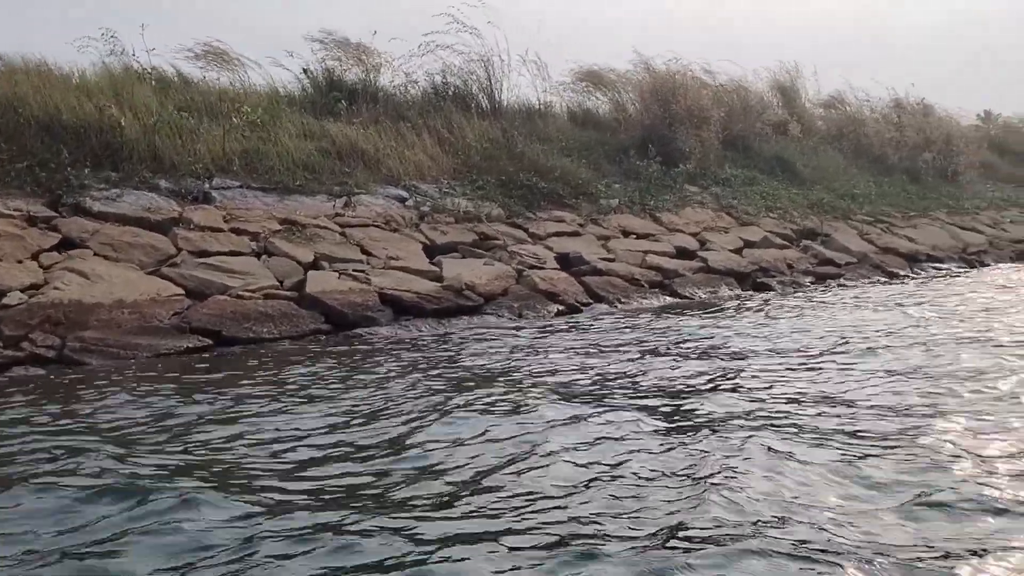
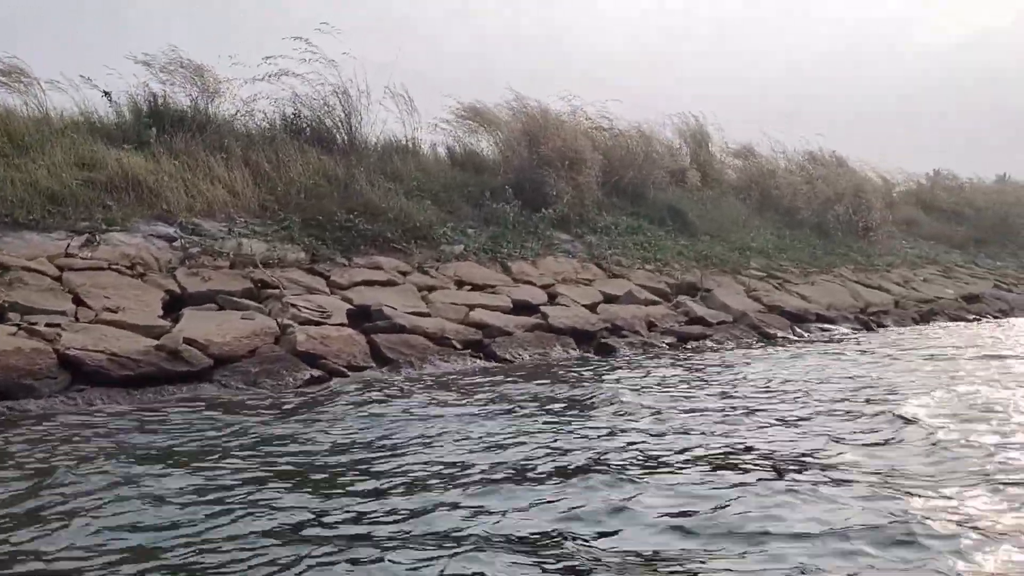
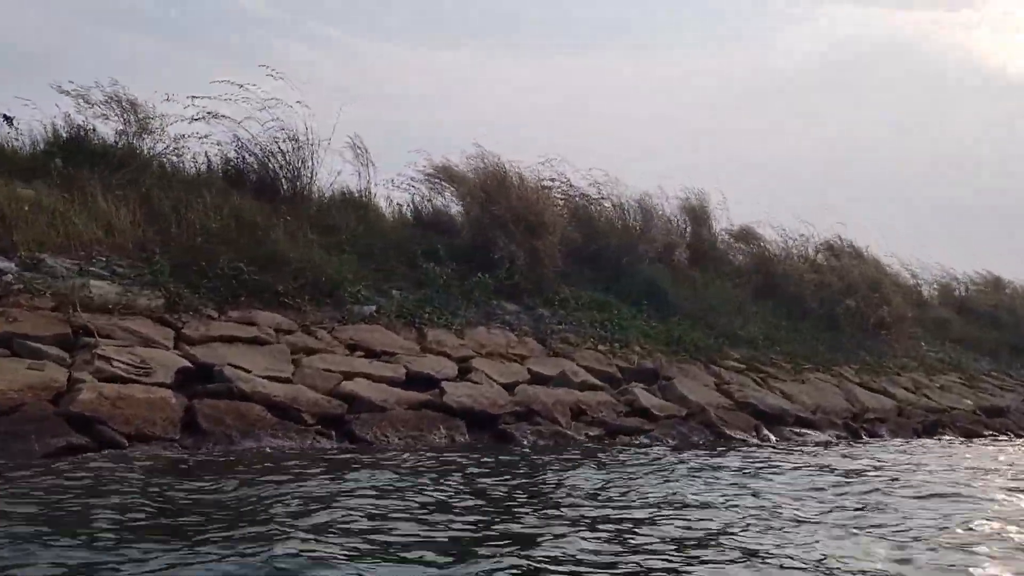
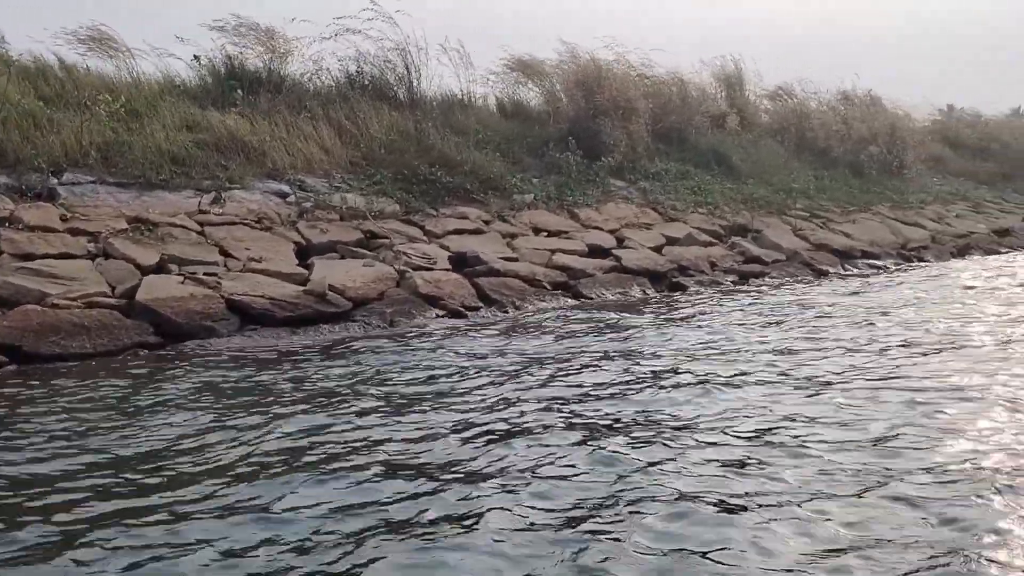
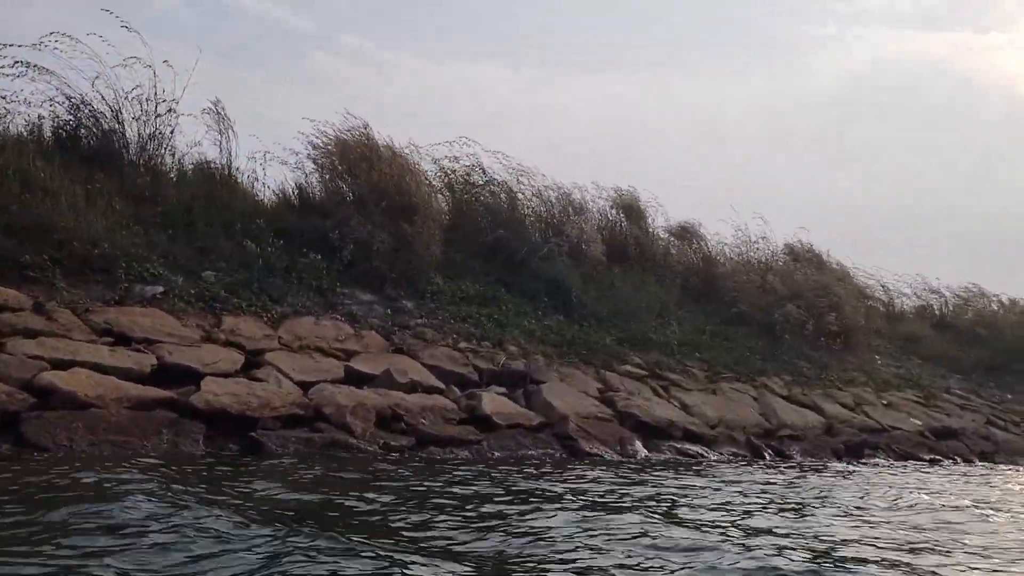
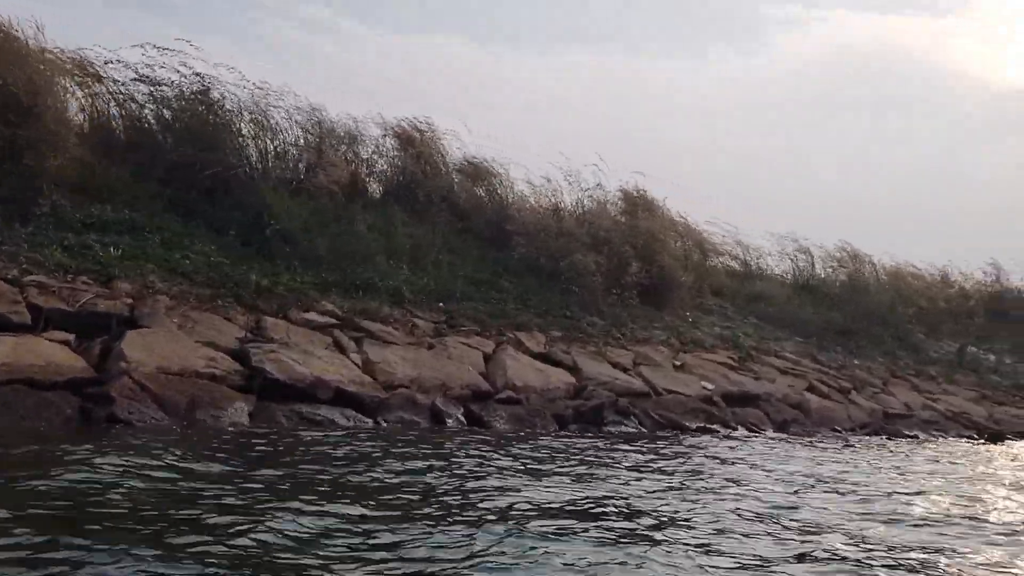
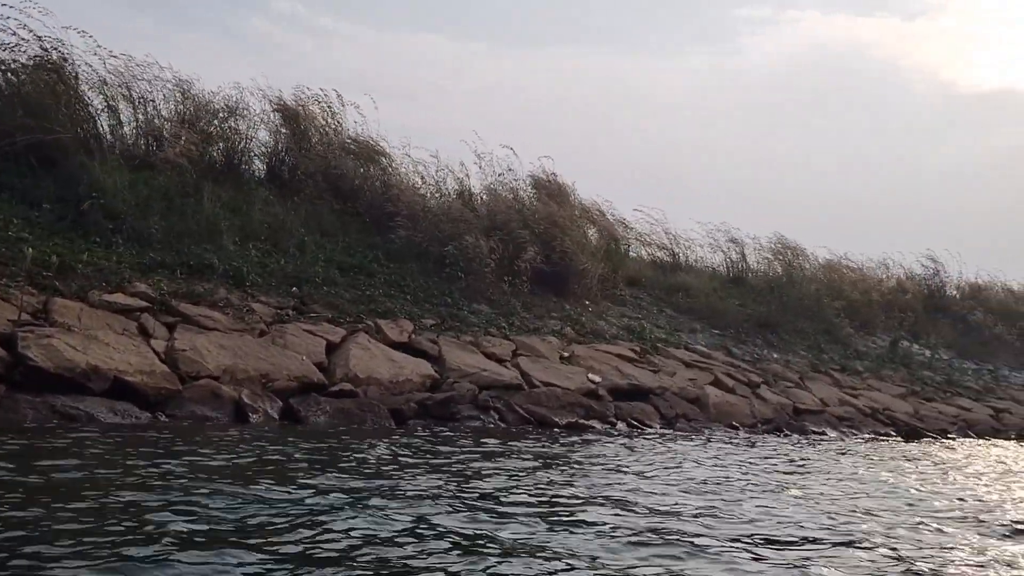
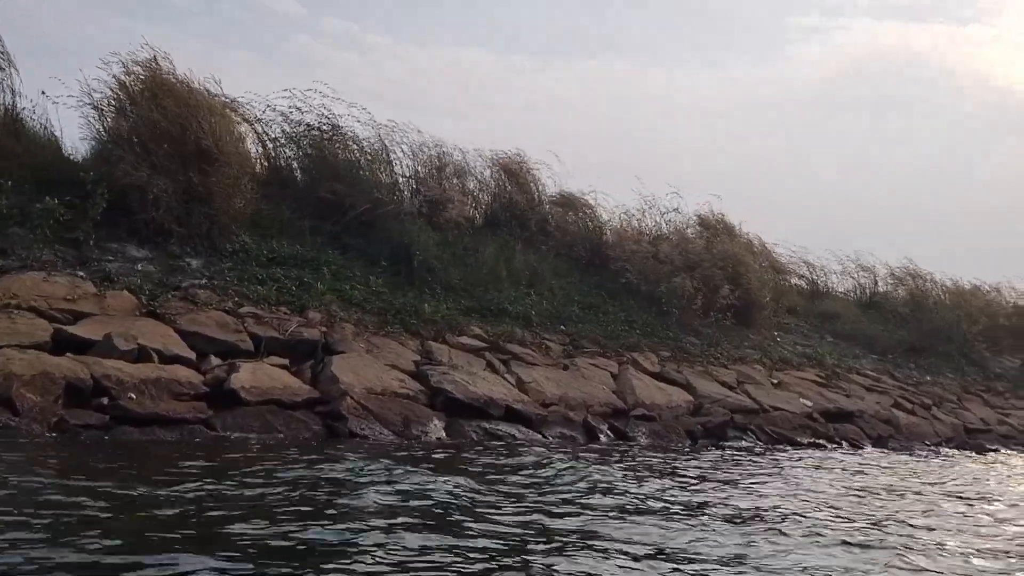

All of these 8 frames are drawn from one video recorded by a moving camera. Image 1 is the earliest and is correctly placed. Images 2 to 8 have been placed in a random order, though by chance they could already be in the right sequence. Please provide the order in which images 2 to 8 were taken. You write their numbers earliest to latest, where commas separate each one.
4, 2, 3, 5, 8, 6, 7
